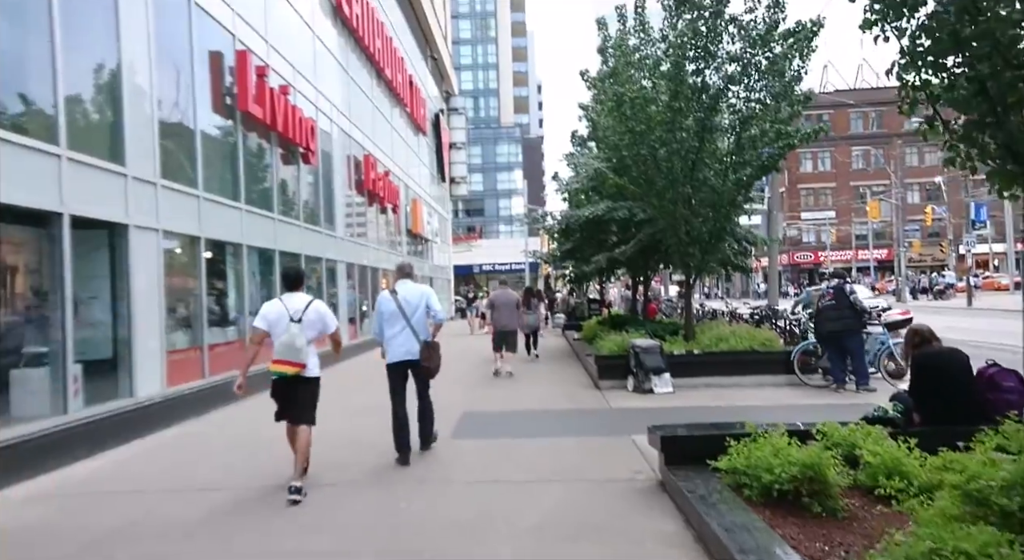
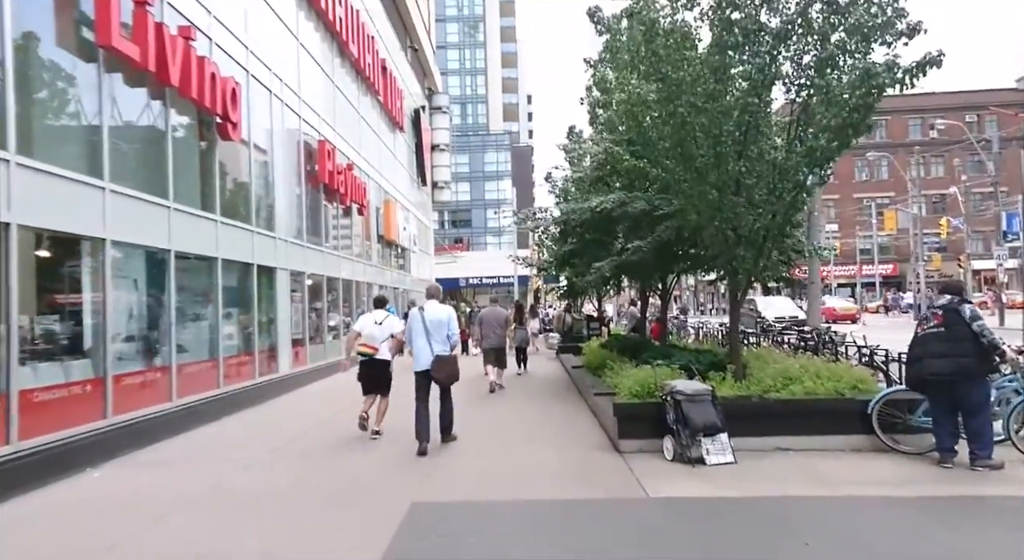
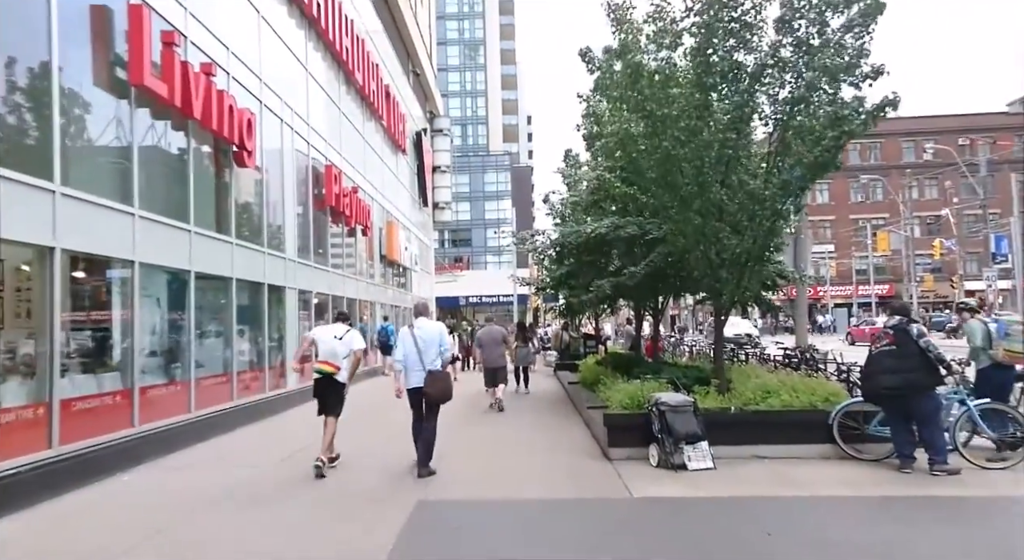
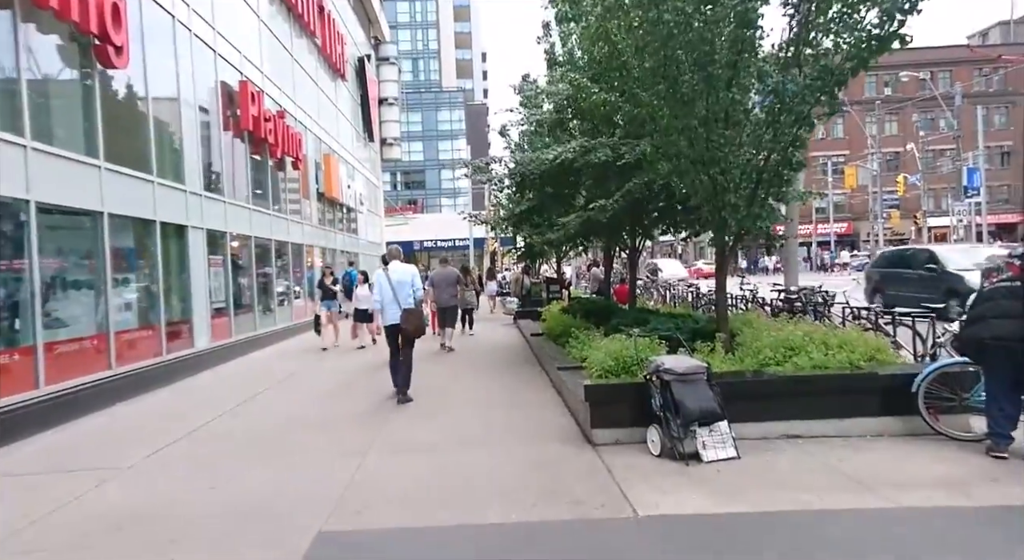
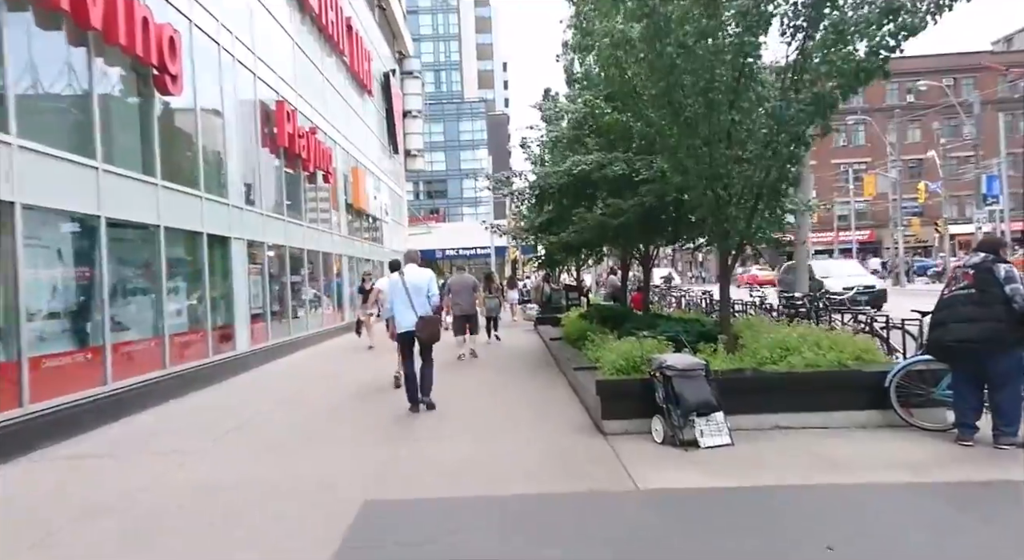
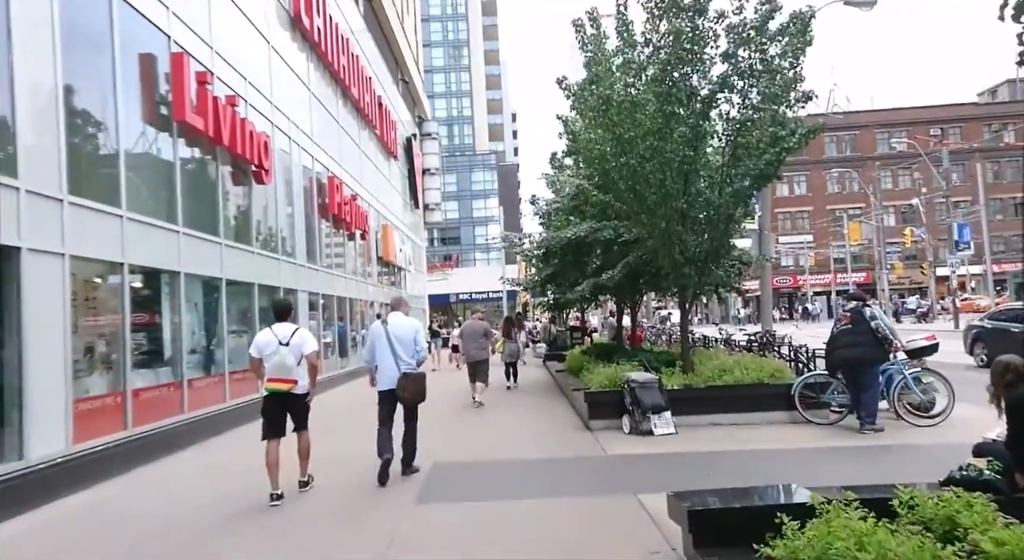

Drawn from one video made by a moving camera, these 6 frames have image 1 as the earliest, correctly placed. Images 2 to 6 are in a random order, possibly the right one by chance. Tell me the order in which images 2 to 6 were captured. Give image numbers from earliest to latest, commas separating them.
6, 3, 2, 5, 4
